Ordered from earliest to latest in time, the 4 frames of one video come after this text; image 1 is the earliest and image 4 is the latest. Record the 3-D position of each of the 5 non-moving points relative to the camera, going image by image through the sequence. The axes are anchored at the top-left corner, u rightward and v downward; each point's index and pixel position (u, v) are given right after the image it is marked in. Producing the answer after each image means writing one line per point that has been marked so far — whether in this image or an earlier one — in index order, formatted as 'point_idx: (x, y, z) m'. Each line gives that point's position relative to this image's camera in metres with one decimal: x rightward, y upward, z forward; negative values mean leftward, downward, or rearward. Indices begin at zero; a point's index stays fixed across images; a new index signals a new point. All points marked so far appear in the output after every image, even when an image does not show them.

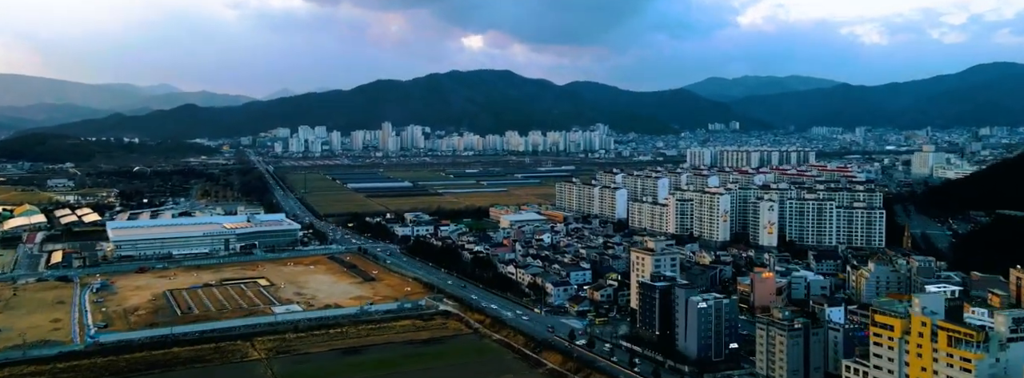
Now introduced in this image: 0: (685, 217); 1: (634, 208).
0: (+3.7, -0.6, +16.8) m
1: (+2.8, -0.5, +18.4) m
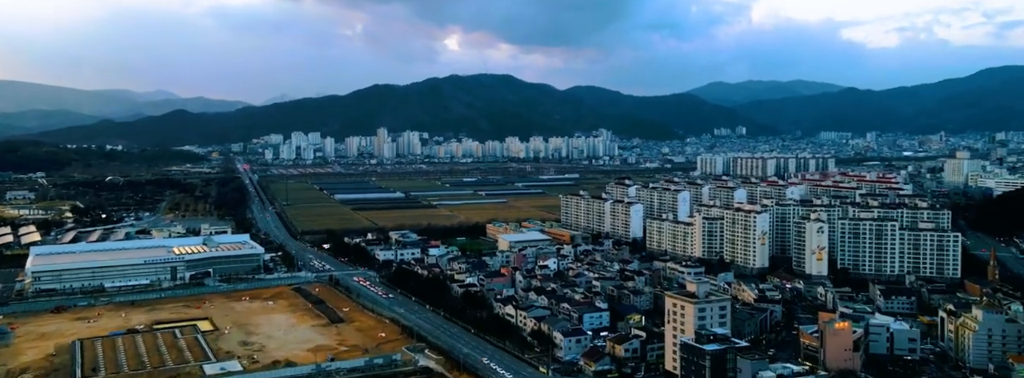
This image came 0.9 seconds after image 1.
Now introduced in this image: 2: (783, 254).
0: (+3.7, -0.9, +14.4) m
1: (+2.8, -0.8, +15.9) m
2: (+4.9, -1.2, +14.3) m
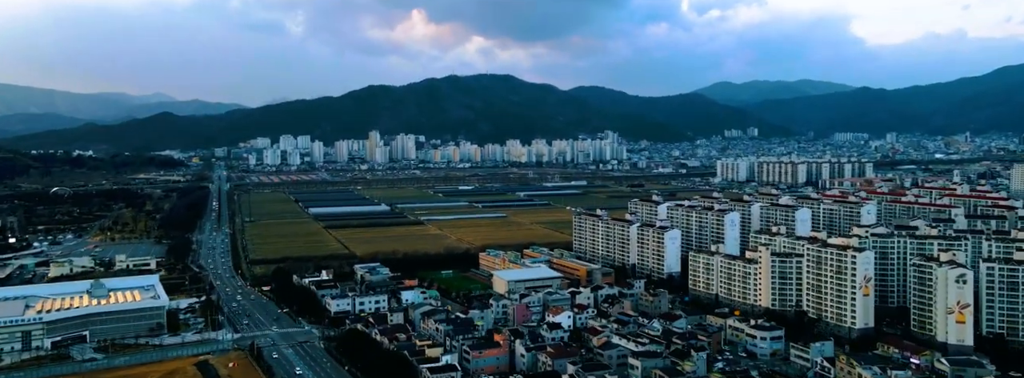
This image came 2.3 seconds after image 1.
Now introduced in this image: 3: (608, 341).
0: (+3.6, -1.3, +10.4) m
1: (+2.8, -1.1, +11.9) m
2: (+4.8, -1.5, +10.3) m
3: (+1.1, -1.7, +9.1) m
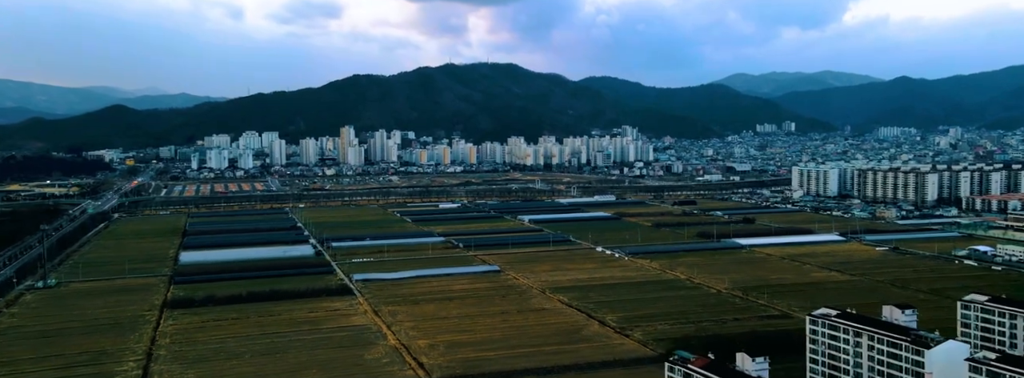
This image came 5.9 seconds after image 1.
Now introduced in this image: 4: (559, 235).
0: (+3.5, -2.0, 0.0) m
1: (+2.7, -1.9, +1.5) m
2: (+4.7, -2.3, -0.1) m
3: (+0.9, -2.5, -1.3) m
4: (+1.1, -1.1, +19.4) m
